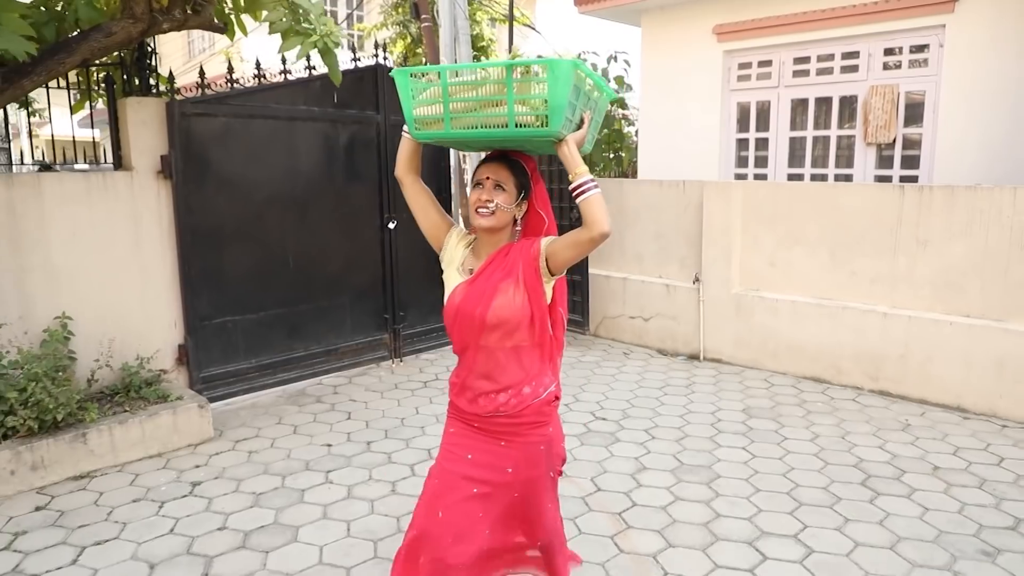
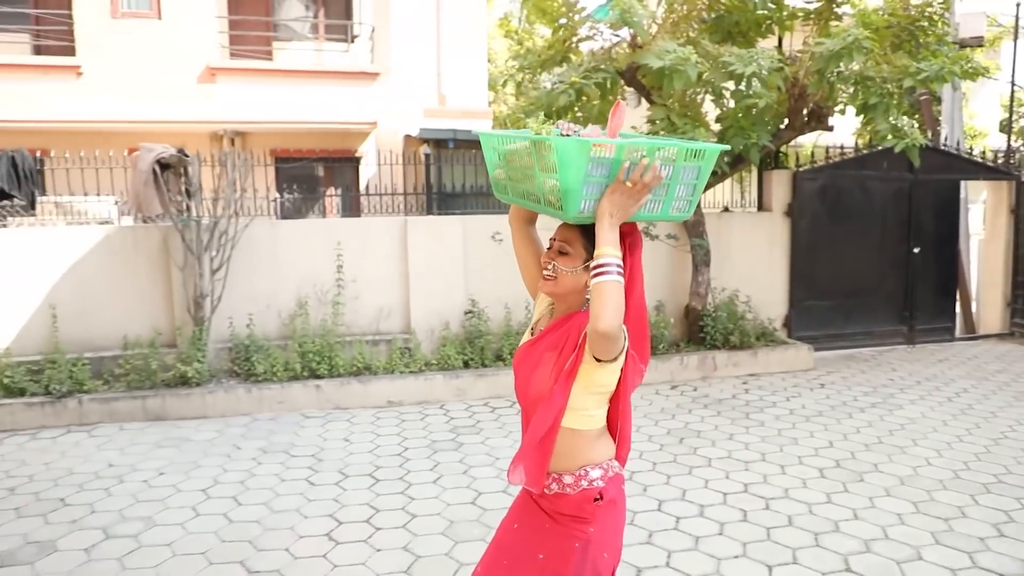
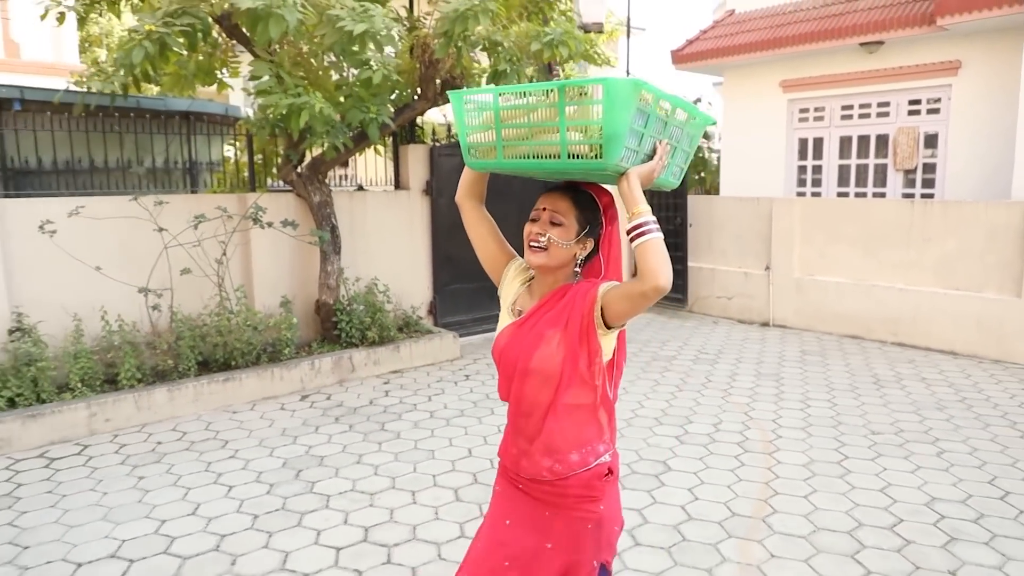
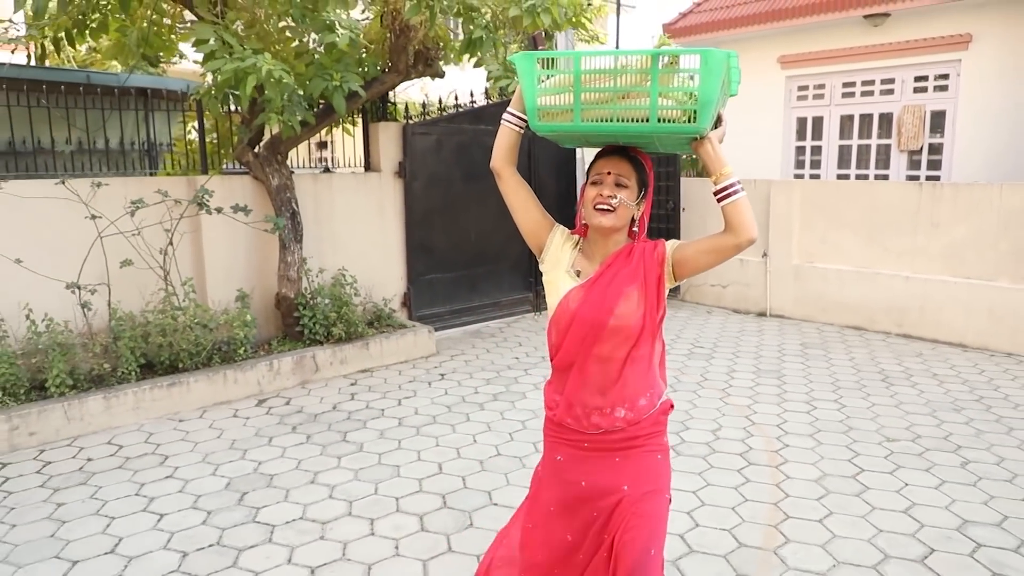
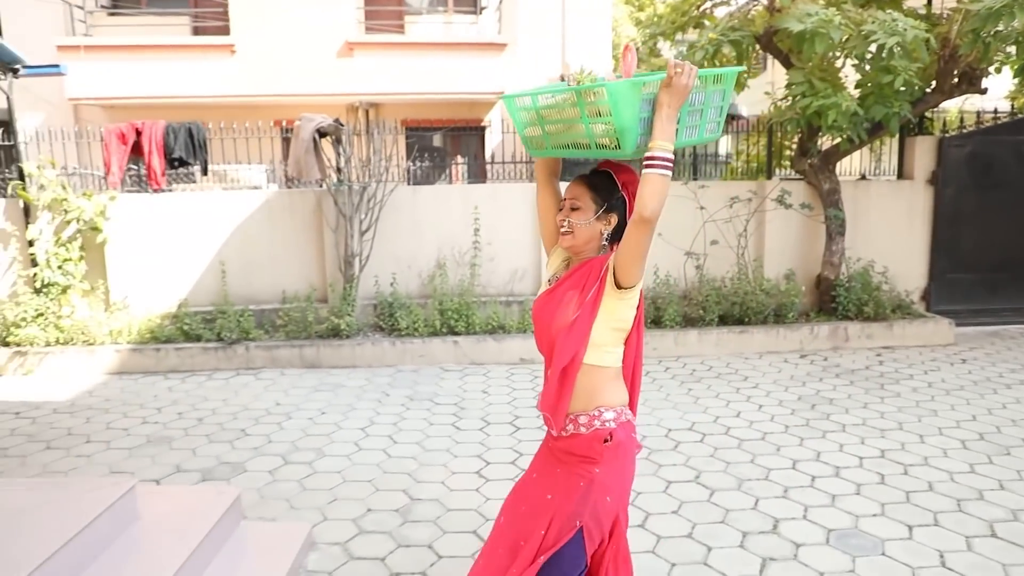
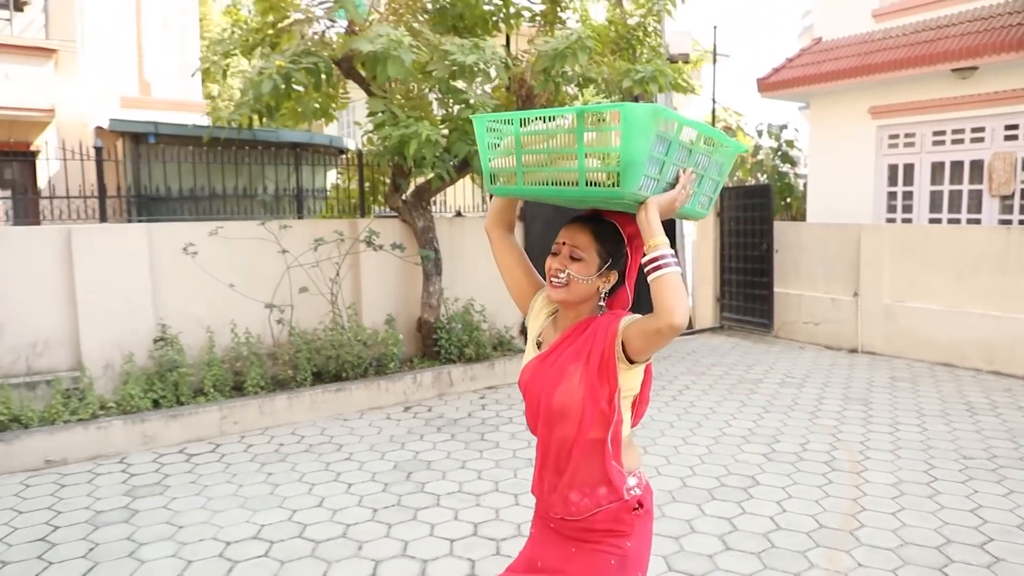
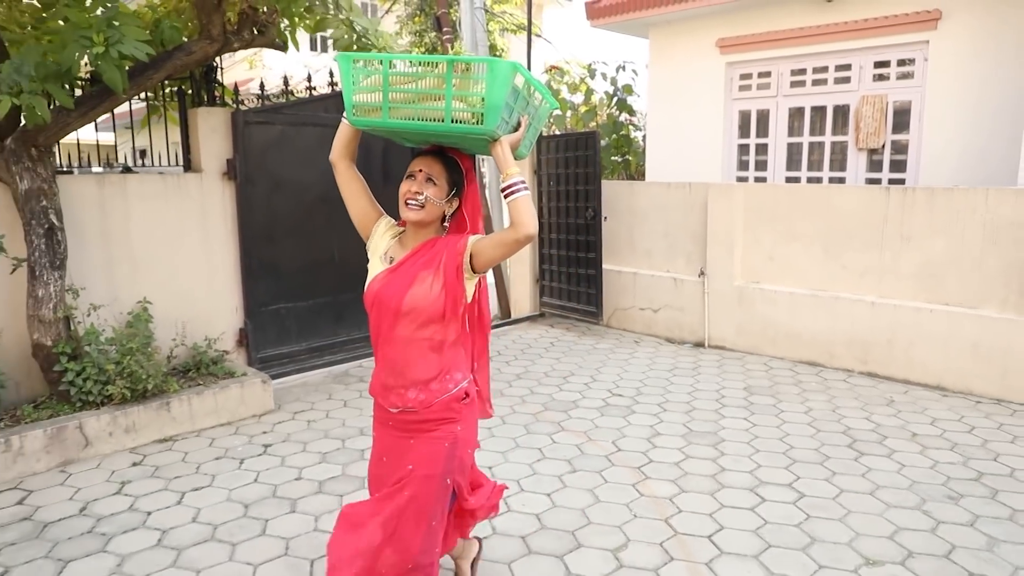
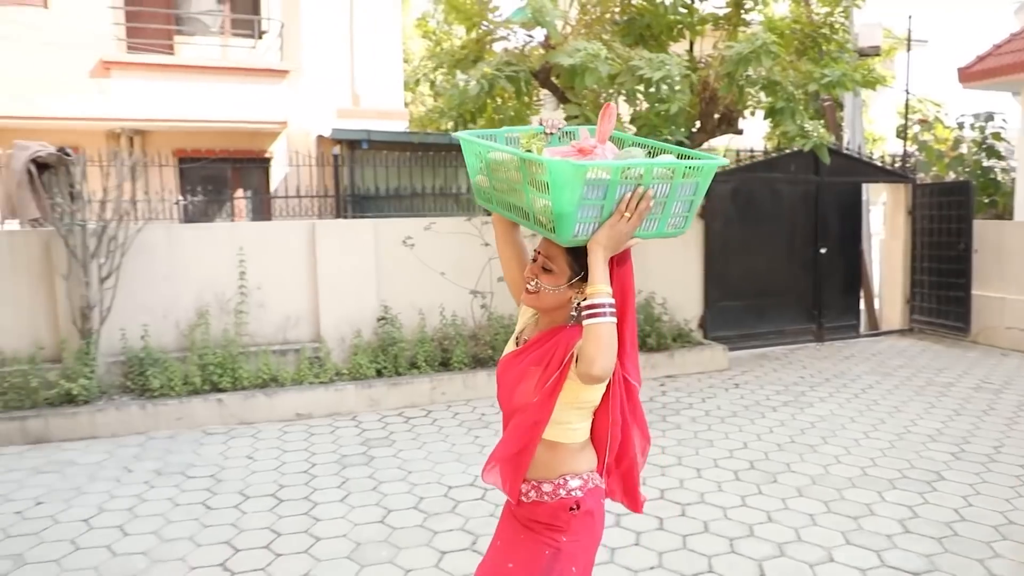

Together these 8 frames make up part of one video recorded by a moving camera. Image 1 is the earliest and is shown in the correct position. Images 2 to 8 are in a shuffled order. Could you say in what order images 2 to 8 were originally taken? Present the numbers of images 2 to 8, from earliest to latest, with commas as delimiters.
7, 4, 3, 6, 8, 2, 5
